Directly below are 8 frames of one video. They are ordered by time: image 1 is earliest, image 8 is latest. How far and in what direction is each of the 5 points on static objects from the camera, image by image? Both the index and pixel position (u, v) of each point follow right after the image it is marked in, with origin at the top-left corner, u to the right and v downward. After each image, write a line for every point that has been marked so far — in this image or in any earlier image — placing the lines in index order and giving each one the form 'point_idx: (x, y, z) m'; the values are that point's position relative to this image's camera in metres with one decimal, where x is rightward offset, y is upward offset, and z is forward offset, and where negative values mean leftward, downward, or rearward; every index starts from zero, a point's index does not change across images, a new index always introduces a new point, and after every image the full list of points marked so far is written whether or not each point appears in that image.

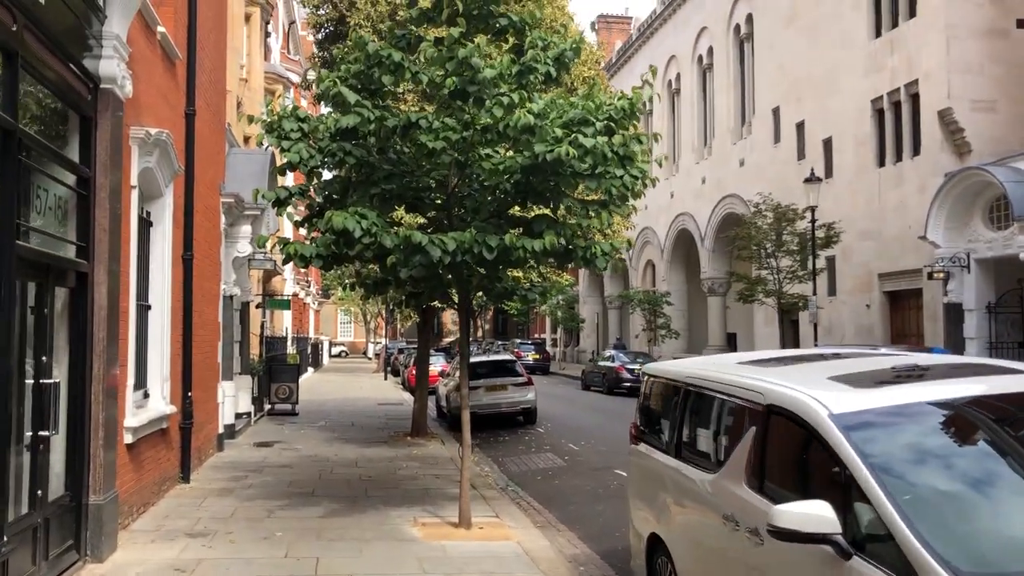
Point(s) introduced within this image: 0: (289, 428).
0: (-4.4, -2.7, +18.3) m
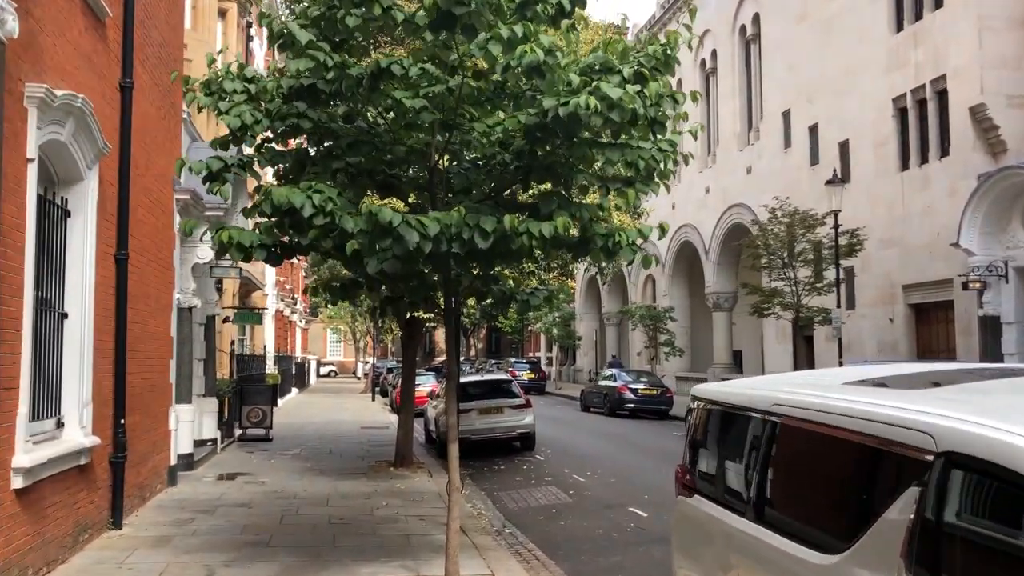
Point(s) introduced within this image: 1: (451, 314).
0: (-4.5, -2.9, +16.3) m
1: (-0.5, -0.2, +7.6) m
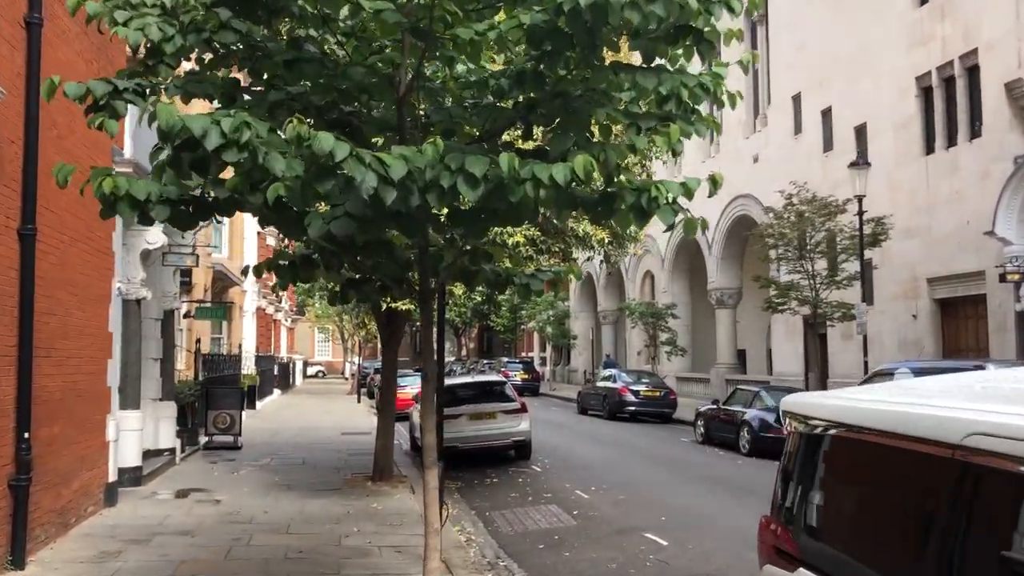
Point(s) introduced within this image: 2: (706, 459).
0: (-4.6, -2.8, +14.6) m
1: (-0.5, 0.0, +5.9) m
2: (+3.3, -2.9, +15.8) m
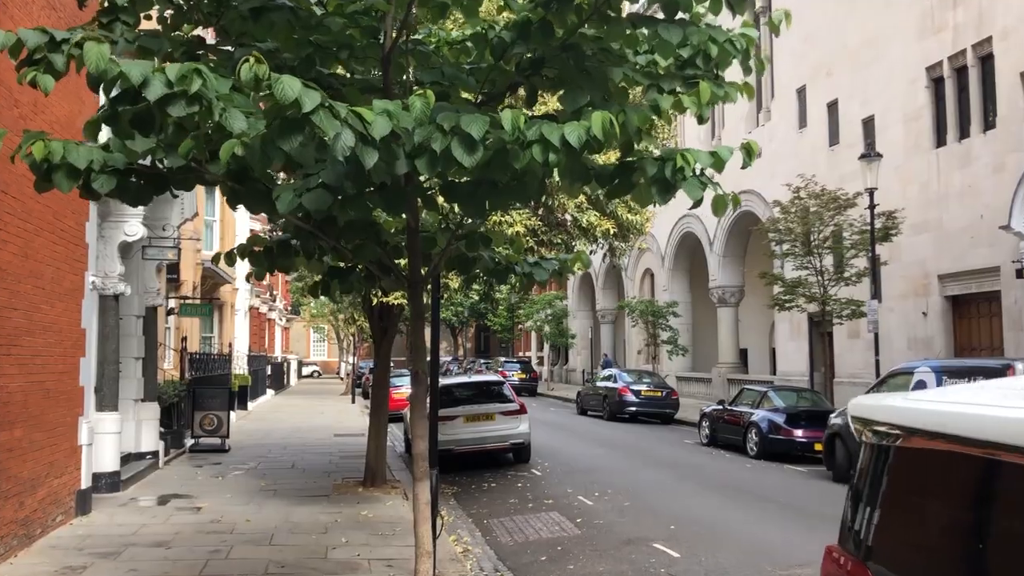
0: (-4.6, -2.7, +13.9) m
1: (-0.5, 0.0, +5.2) m
2: (+3.3, -2.8, +15.2) m
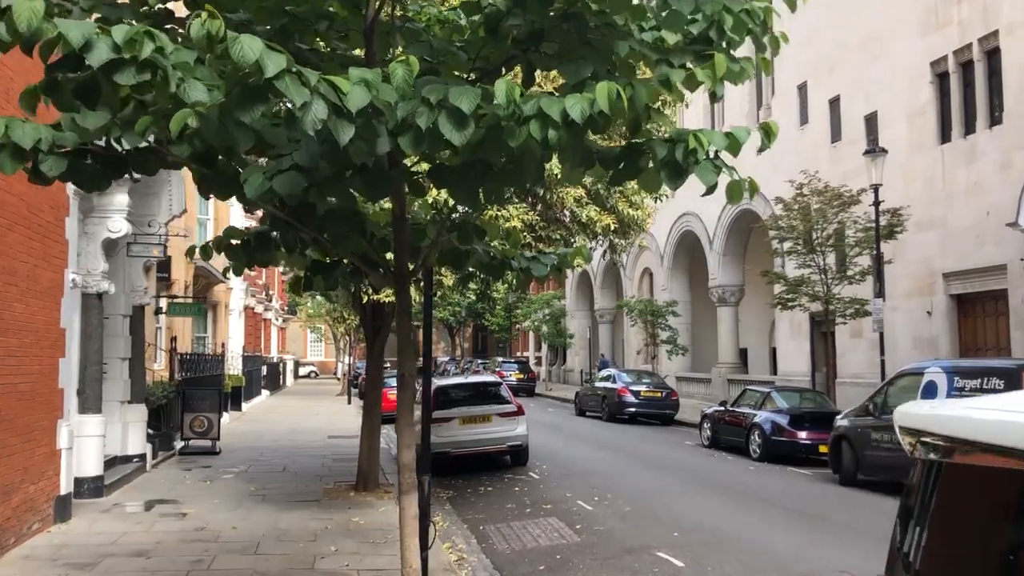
0: (-4.6, -2.7, +13.5) m
1: (-0.5, +0.1, +4.8) m
2: (+3.2, -2.8, +14.8) m
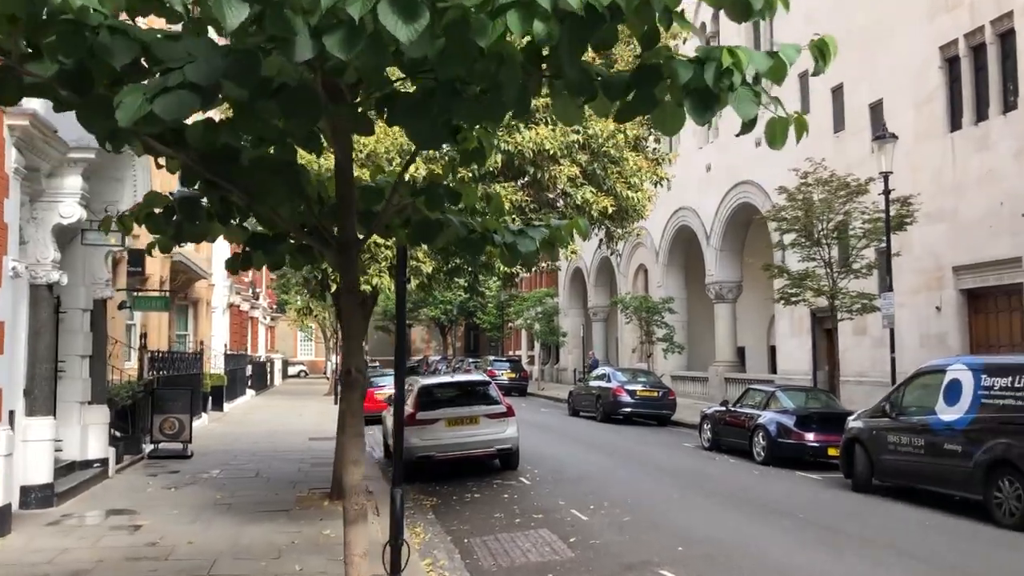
0: (-4.8, -2.6, +12.6) m
1: (-0.6, +0.2, +3.9) m
2: (+3.1, -2.7, +13.9) m
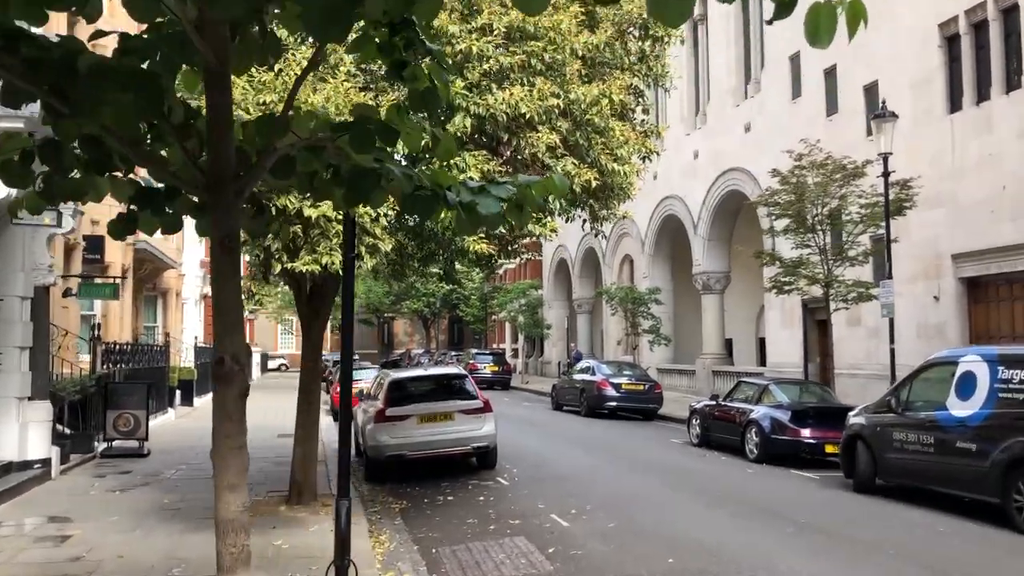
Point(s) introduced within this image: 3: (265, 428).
0: (-5.1, -2.4, +11.6) m
1: (-0.8, +0.3, +3.0) m
2: (+2.7, -2.5, +13.1) m
3: (-5.3, -3.0, +20.0) m
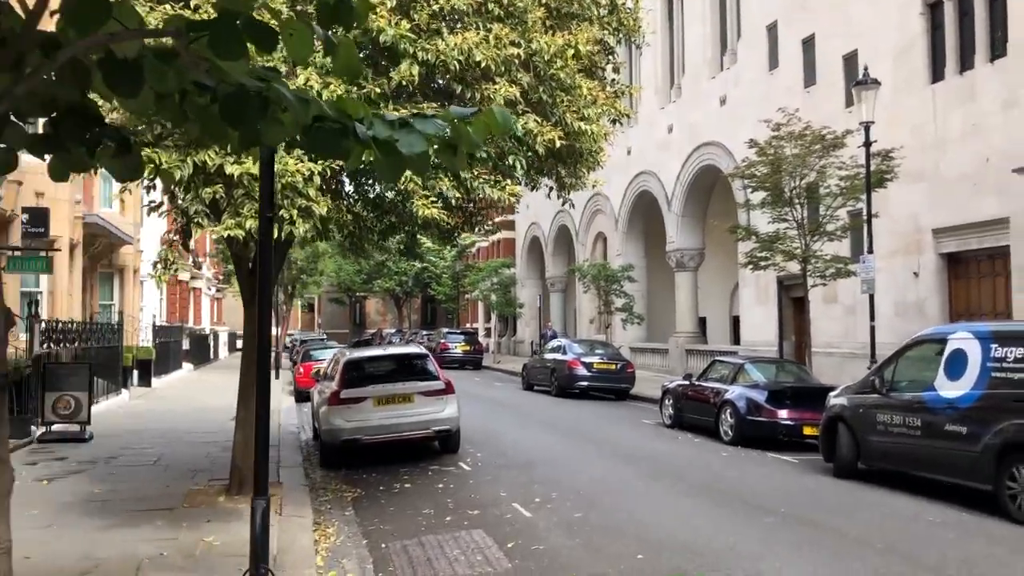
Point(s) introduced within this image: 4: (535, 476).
0: (-5.5, -2.1, +10.8) m
1: (-1.0, +0.4, +2.2) m
2: (+2.2, -2.2, +12.5) m
3: (-5.9, -2.5, +19.2) m
4: (+0.3, -2.1, +10.6) m
